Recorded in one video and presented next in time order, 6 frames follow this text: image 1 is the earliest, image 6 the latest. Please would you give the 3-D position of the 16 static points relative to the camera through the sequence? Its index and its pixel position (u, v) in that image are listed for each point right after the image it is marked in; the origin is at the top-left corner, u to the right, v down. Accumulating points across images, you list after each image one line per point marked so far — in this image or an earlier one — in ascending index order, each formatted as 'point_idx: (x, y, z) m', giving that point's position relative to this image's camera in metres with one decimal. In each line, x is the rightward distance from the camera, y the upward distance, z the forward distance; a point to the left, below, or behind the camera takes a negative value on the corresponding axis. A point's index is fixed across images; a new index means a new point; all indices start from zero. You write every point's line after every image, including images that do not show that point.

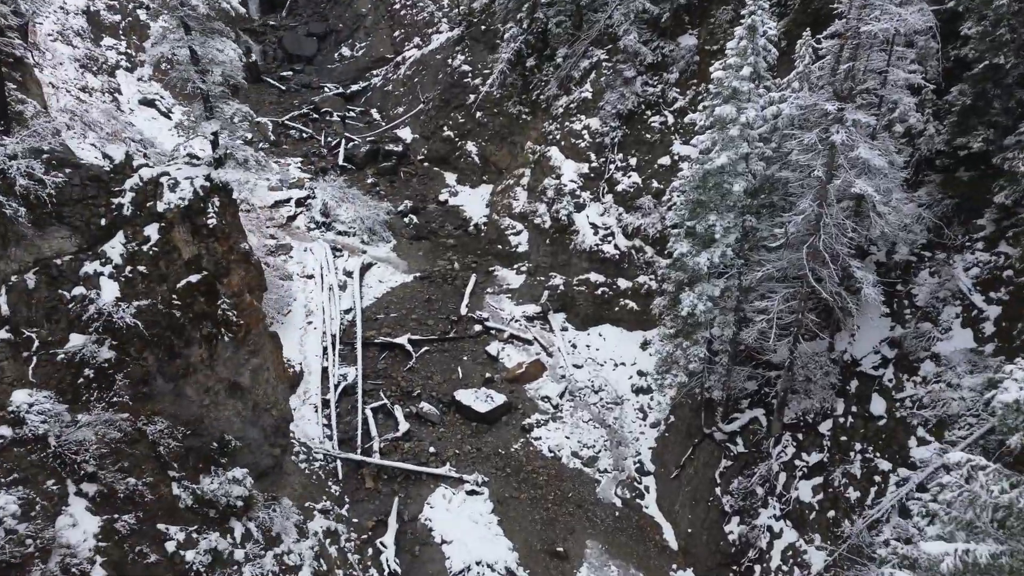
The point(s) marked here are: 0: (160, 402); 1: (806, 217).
0: (-3.4, -1.1, +6.7) m
1: (+3.2, +0.8, +7.6) m
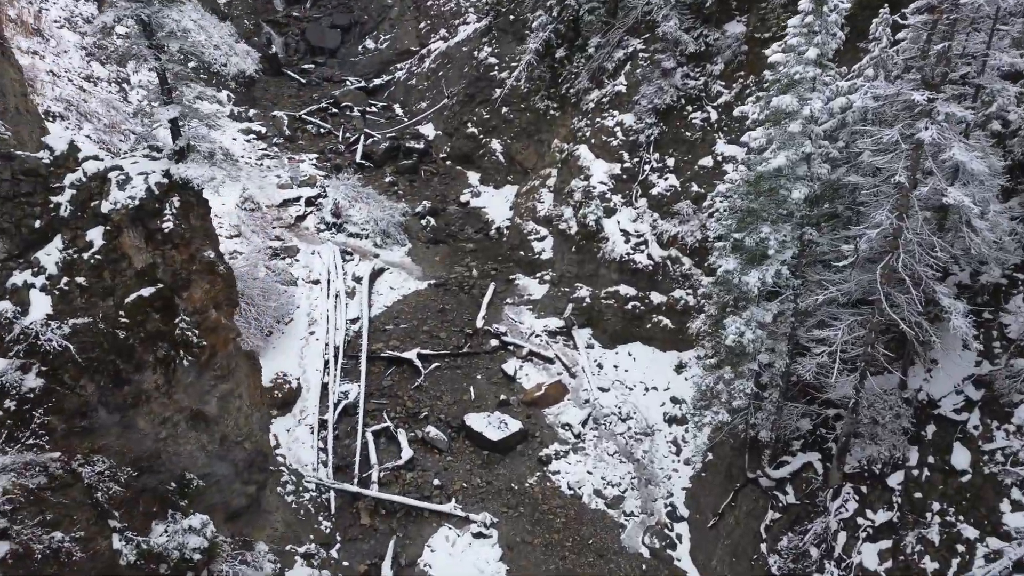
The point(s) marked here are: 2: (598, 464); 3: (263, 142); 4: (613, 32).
0: (-3.4, -1.2, +5.7) m
1: (+3.4, +0.5, +6.3) m
2: (+1.2, -2.4, +9.5) m
3: (-5.9, +3.5, +16.5) m
4: (+1.9, +4.9, +13.0) m
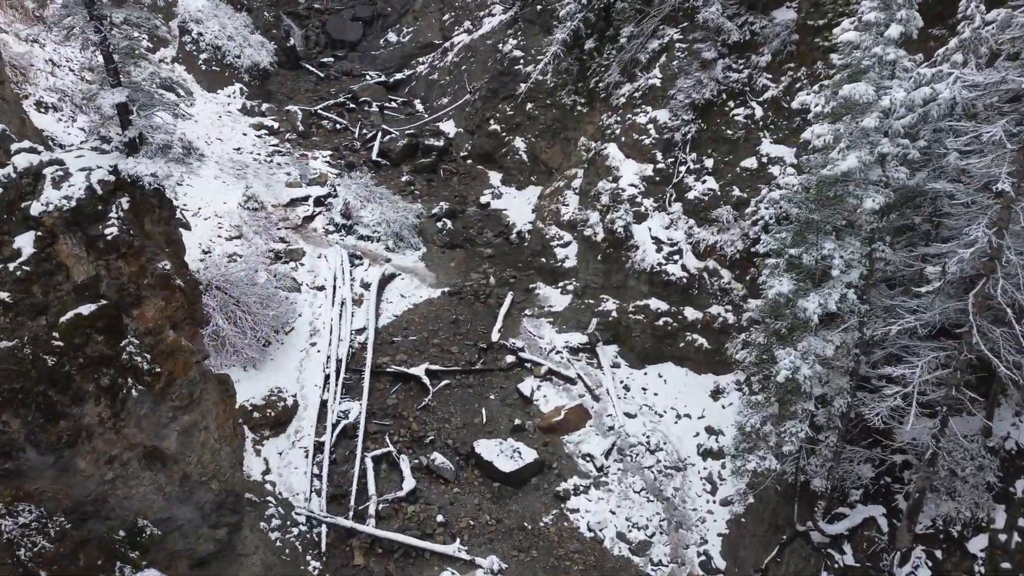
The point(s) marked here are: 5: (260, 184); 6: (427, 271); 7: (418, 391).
0: (-3.3, -1.3, +4.8) m
1: (+3.4, +0.3, +5.1) m
2: (+1.3, -2.6, +8.4) m
3: (-5.4, +3.4, +15.7) m
4: (+2.3, +4.7, +12.0) m
5: (-4.8, +2.0, +13.2) m
6: (-1.6, +0.3, +12.7) m
7: (-1.4, -1.5, +10.1) m
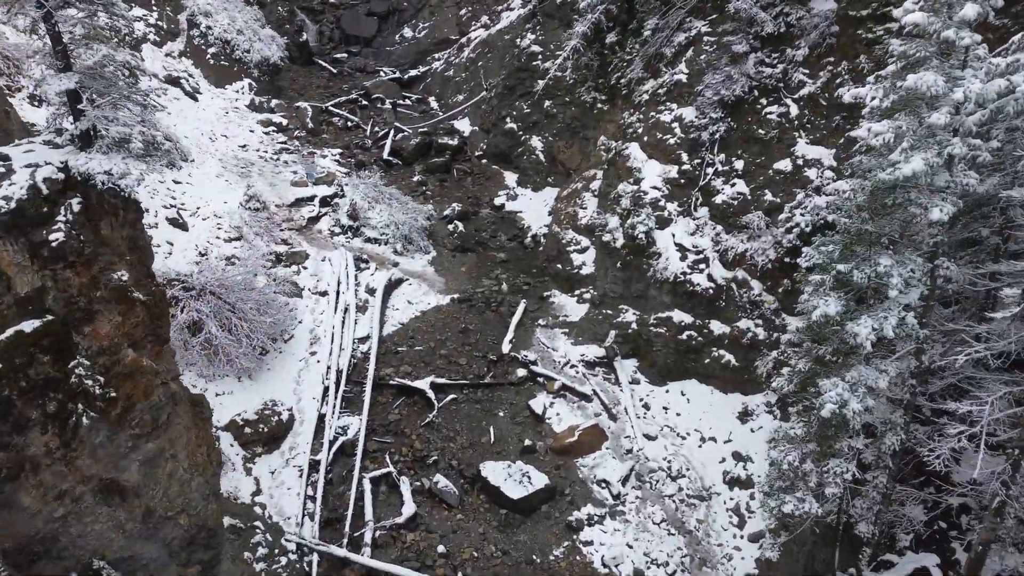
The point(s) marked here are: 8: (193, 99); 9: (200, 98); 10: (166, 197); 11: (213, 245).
0: (-3.3, -1.4, +4.2) m
1: (+3.5, +0.1, +4.3) m
2: (+1.4, -2.8, +7.7) m
3: (-5.0, +3.4, +15.2) m
4: (+2.6, +4.5, +11.2) m
5: (-4.5, +1.9, +12.6) m
6: (-1.3, +0.2, +12.0) m
7: (-1.2, -1.6, +9.4) m
8: (-6.7, +4.0, +14.5) m
9: (-6.6, +4.0, +14.7) m
10: (-5.4, +1.4, +10.8) m
11: (-4.5, +0.6, +10.5) m
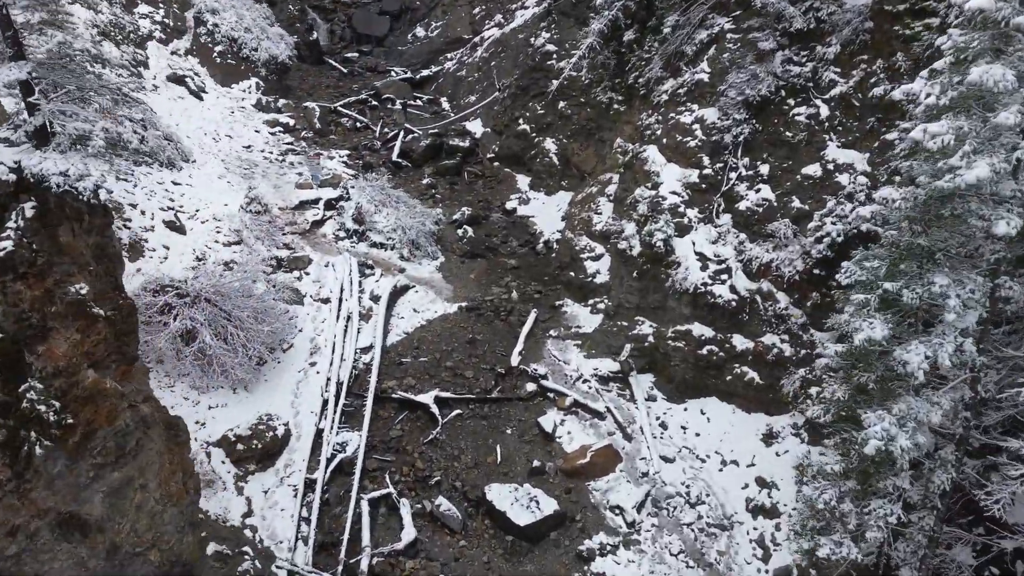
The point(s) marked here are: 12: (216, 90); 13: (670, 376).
0: (-3.3, -1.5, +3.8) m
1: (+3.5, 0.0, +3.8) m
2: (+1.5, -2.9, +7.2) m
3: (-4.7, +3.3, +14.8) m
4: (+2.8, +4.3, +10.7) m
5: (-4.3, +1.8, +12.2) m
6: (-1.1, +0.1, +11.5) m
7: (-1.1, -1.7, +8.9) m
8: (-6.4, +3.9, +14.2) m
9: (-6.4, +4.0, +14.3) m
10: (-5.2, +1.3, +10.4) m
11: (-4.4, +0.6, +10.0) m
12: (-6.3, +4.2, +14.8) m
13: (+2.1, -1.2, +9.0) m
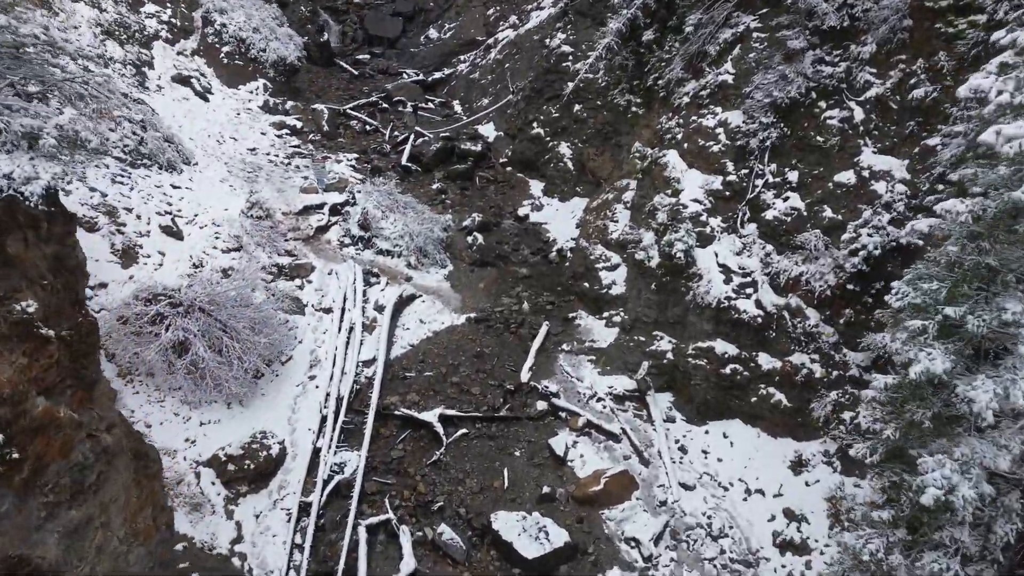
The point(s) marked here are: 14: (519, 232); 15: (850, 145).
0: (-3.3, -1.6, +3.3) m
1: (+3.5, -0.2, +3.2) m
2: (+1.6, -3.0, +6.6) m
3: (-4.5, +3.1, +14.4) m
4: (+3.0, +4.1, +10.1) m
5: (-4.1, +1.7, +11.8) m
6: (-1.0, -0.1, +11.0) m
7: (-1.0, -1.9, +8.4) m
8: (-6.2, +3.8, +13.8) m
9: (-6.1, +3.8, +14.0) m
10: (-5.0, +1.2, +10.0) m
11: (-4.2, +0.4, +9.6) m
12: (-6.0, +4.1, +14.4) m
13: (+2.2, -1.3, +8.4) m
14: (+0.1, +1.0, +12.5) m
15: (+4.0, +1.7, +8.1) m
